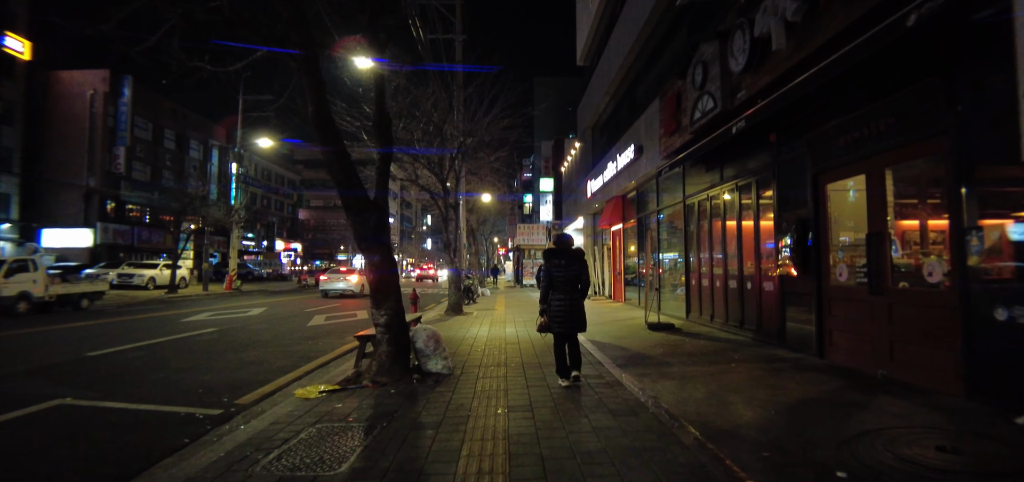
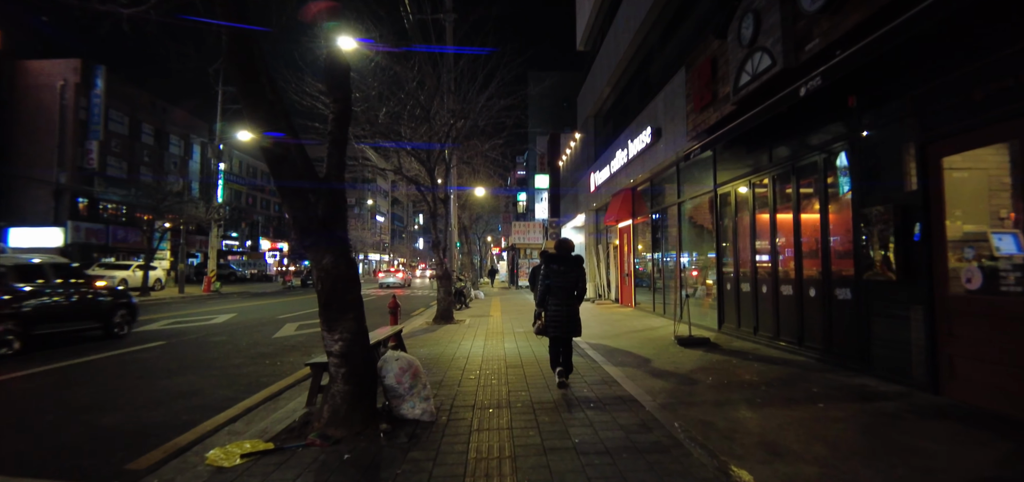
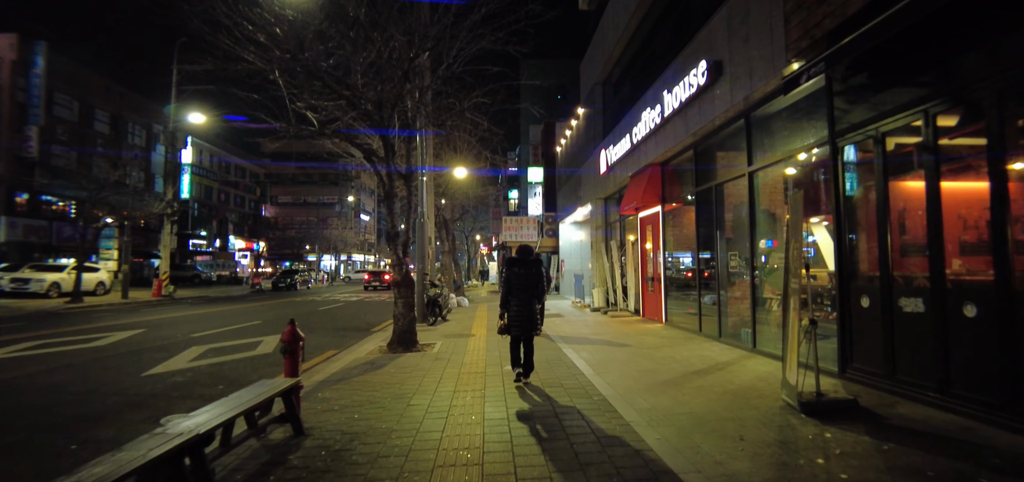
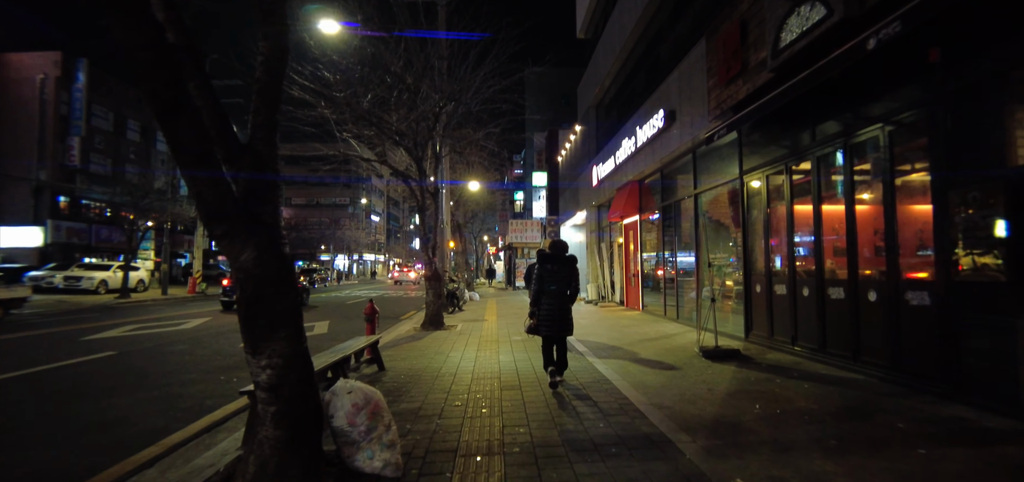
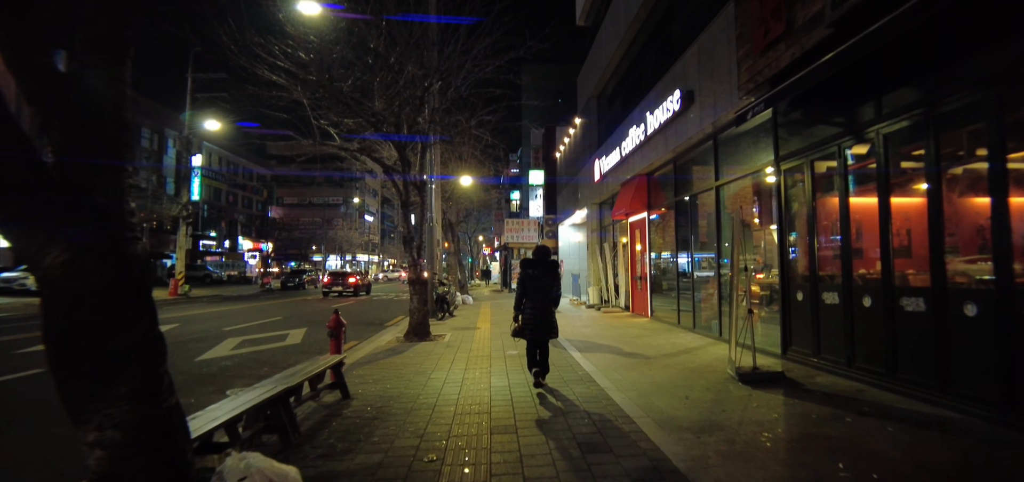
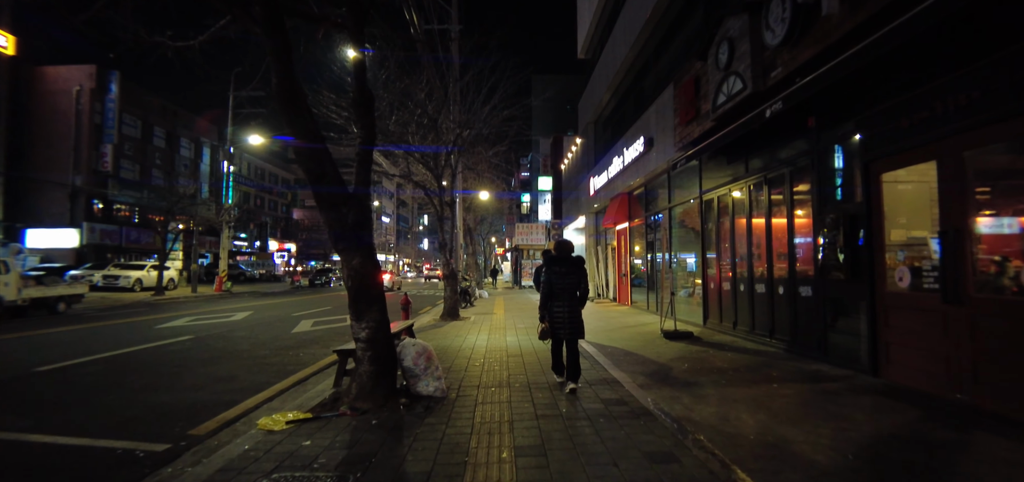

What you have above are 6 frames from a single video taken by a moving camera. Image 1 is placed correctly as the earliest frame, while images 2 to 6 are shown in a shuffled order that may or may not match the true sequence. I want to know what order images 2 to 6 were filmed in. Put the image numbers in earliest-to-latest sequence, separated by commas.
6, 2, 4, 5, 3
